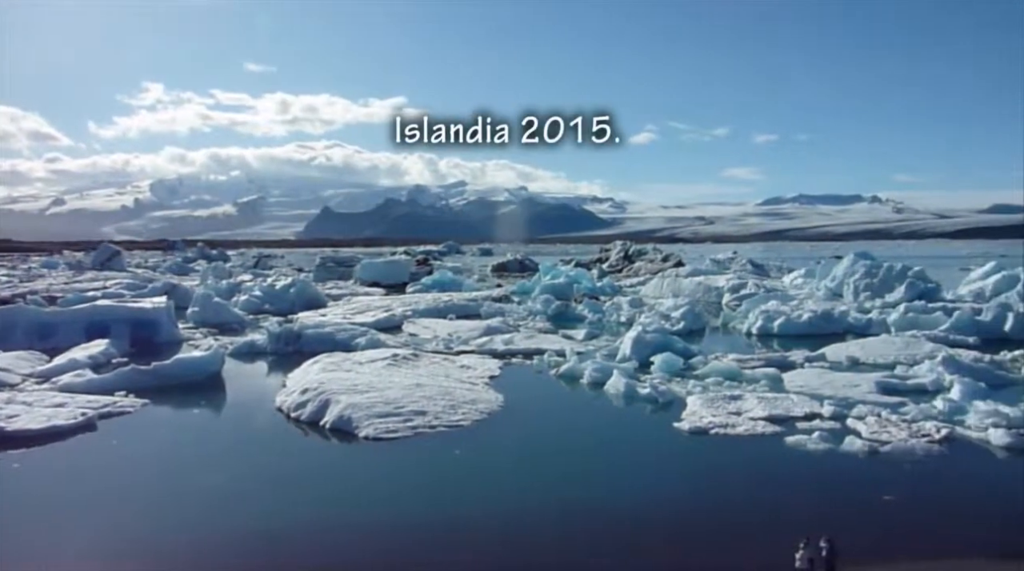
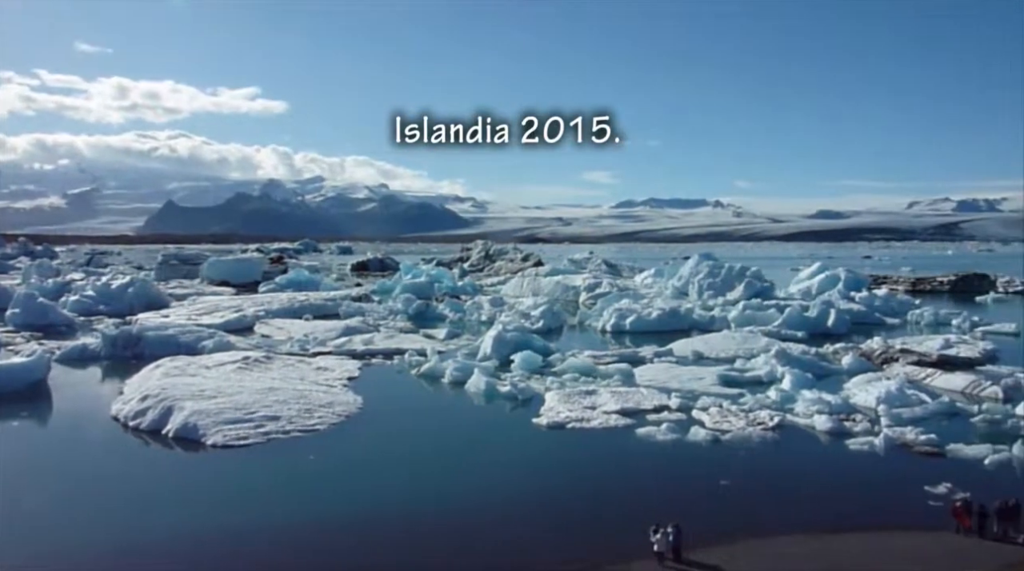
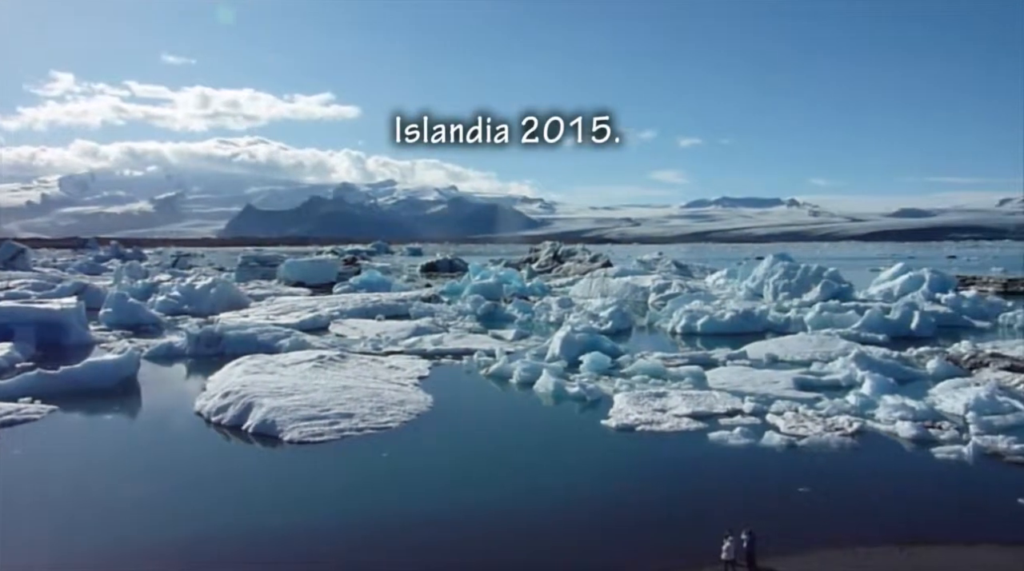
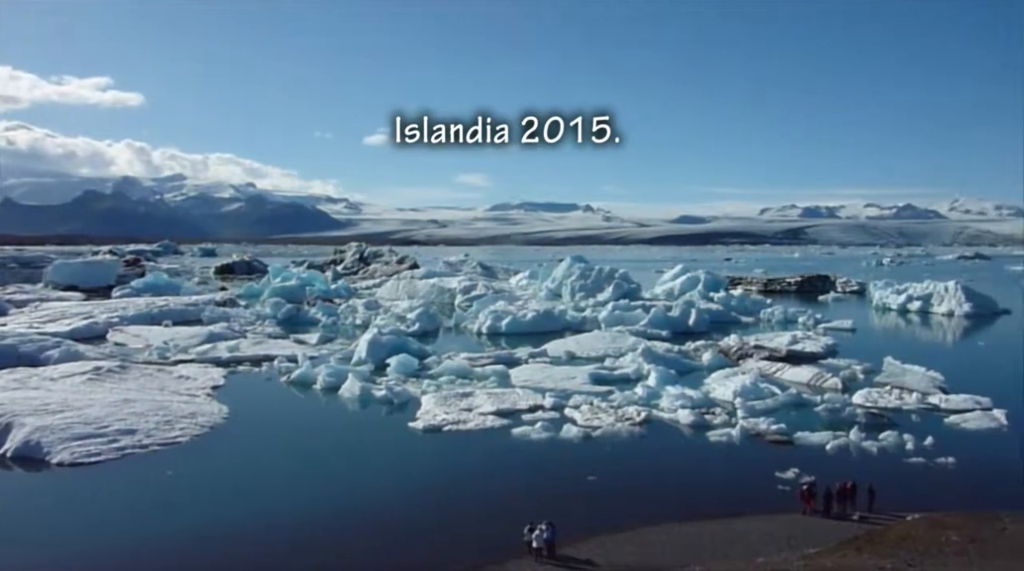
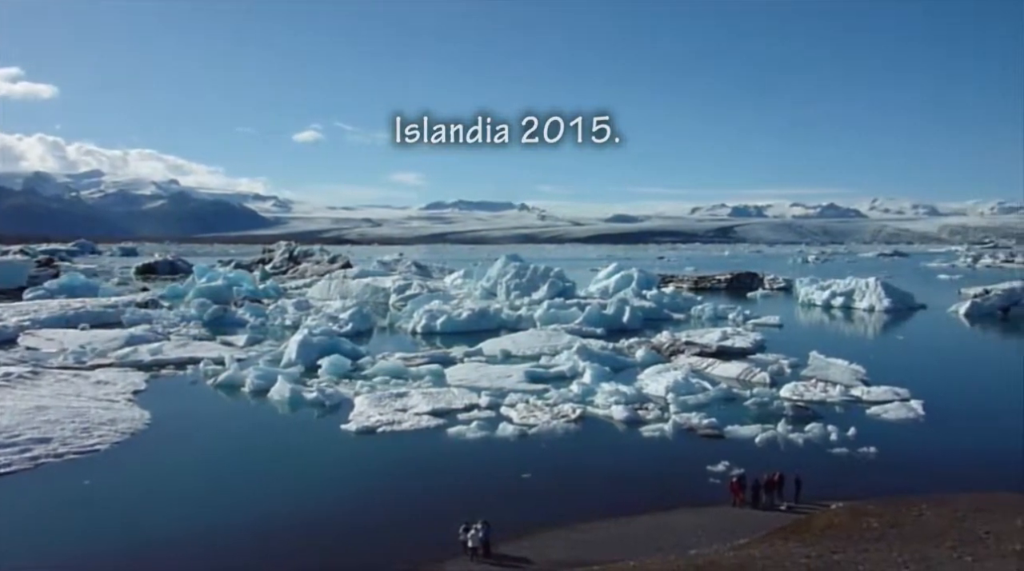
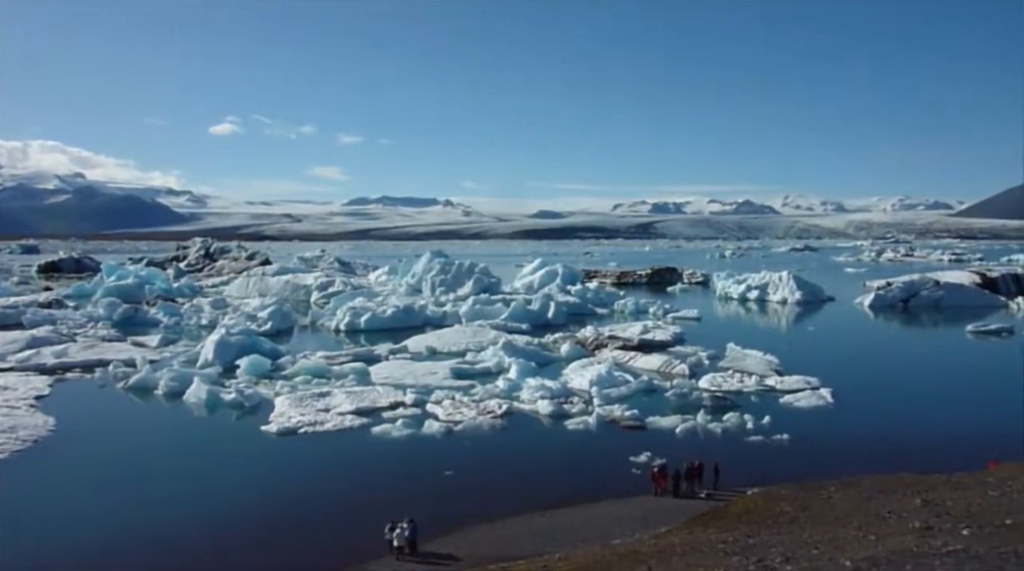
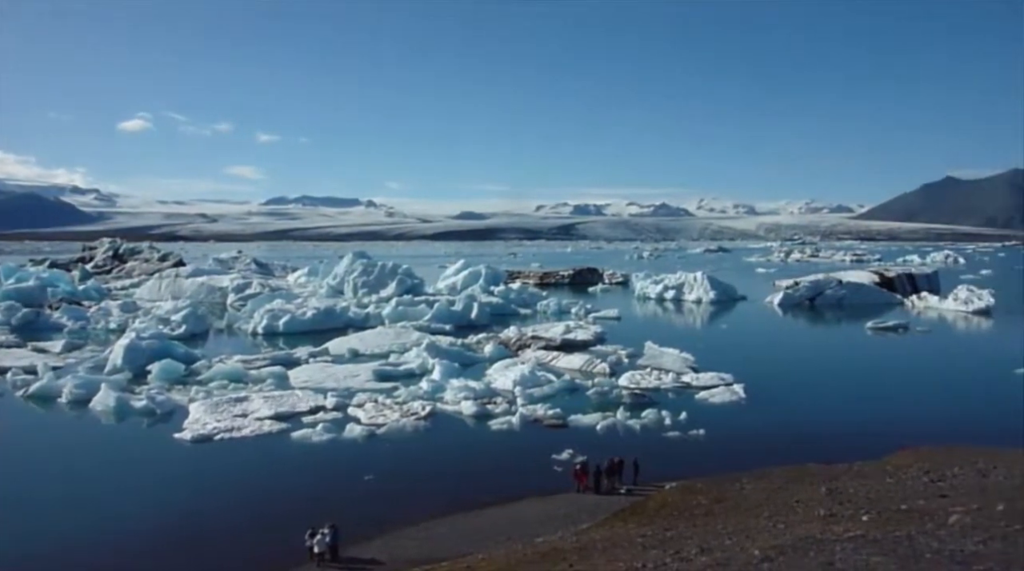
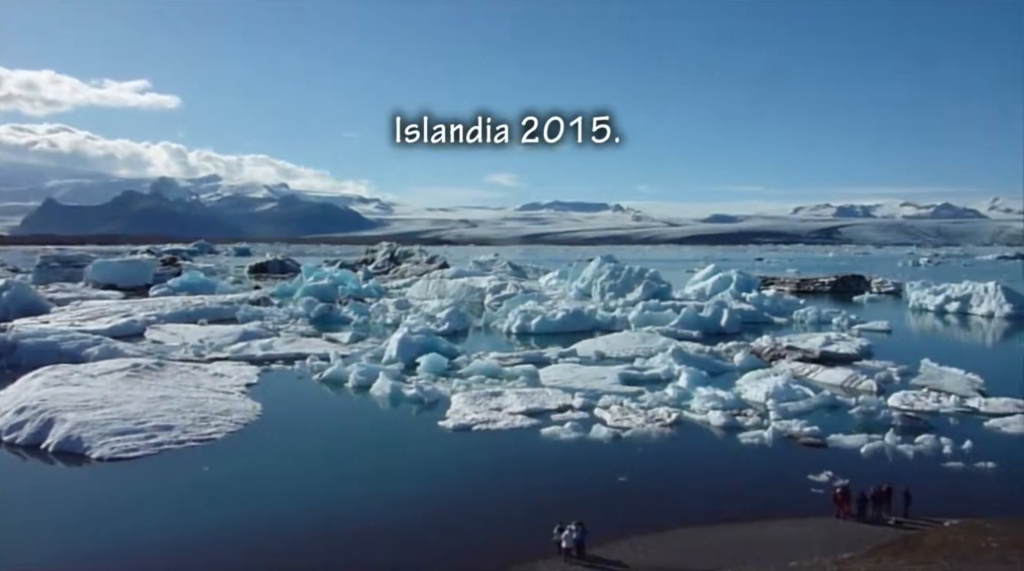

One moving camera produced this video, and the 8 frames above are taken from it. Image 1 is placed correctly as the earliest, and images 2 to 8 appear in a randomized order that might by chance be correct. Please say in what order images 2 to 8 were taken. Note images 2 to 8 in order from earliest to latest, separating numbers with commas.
3, 2, 8, 4, 5, 6, 7
